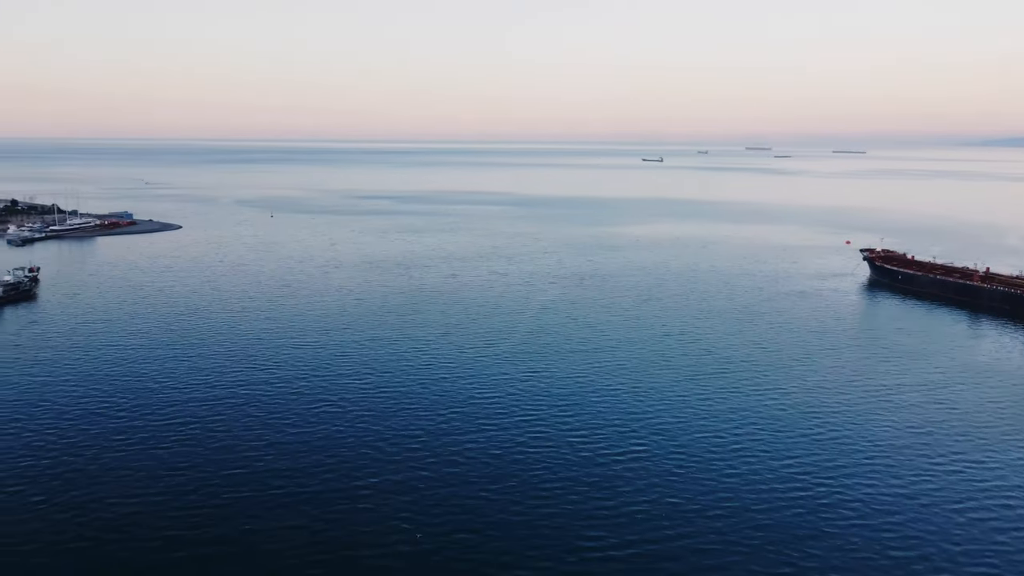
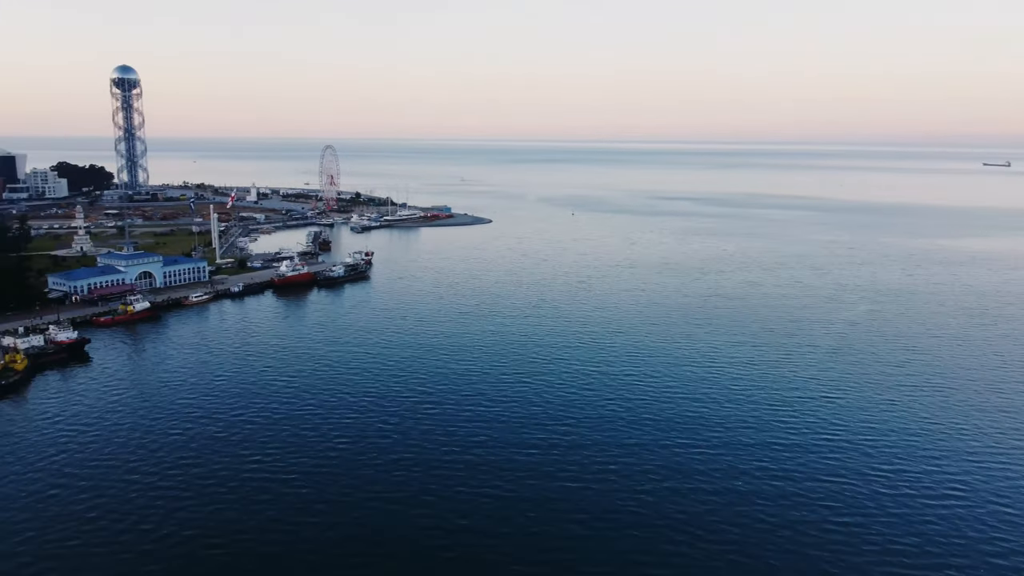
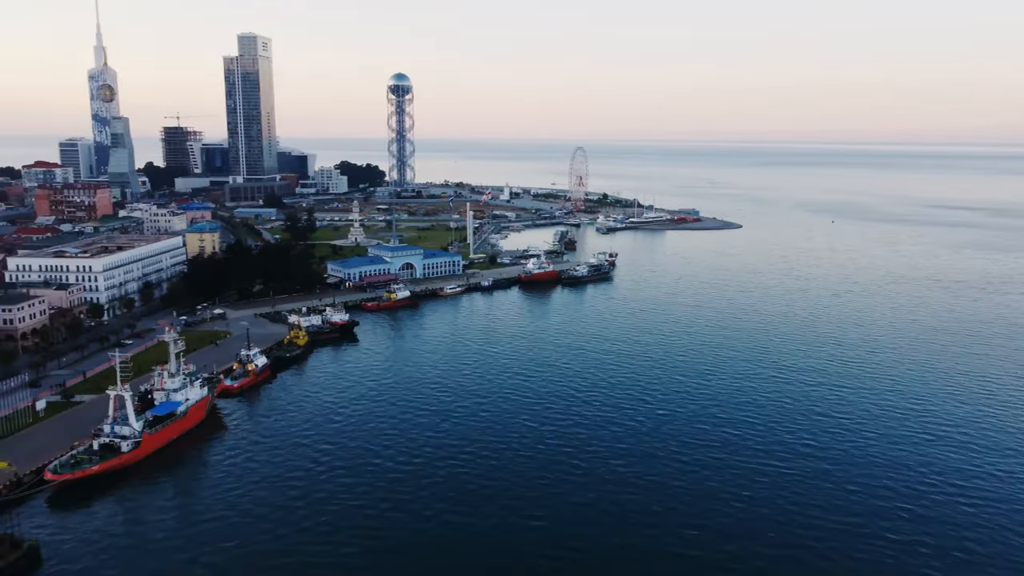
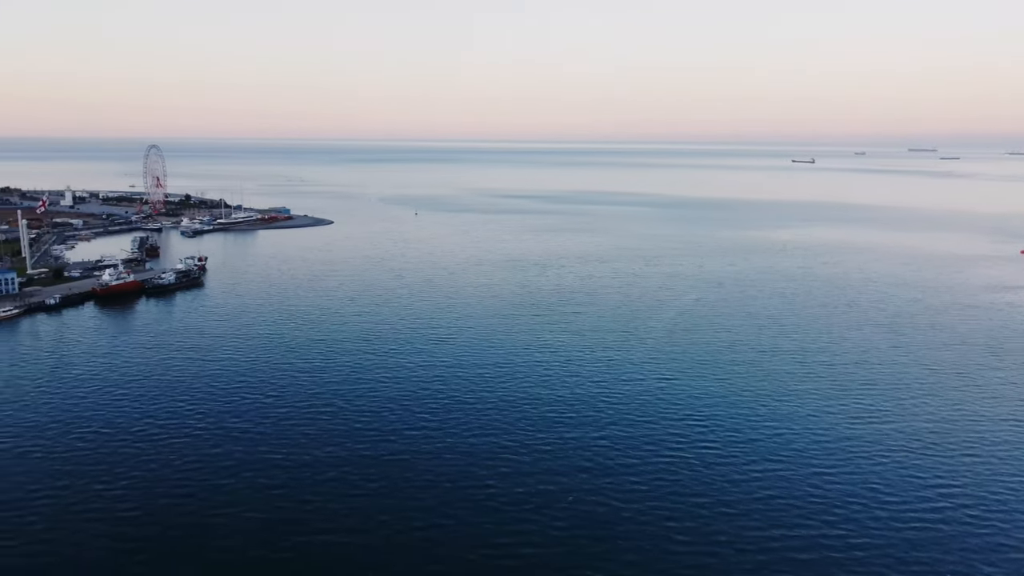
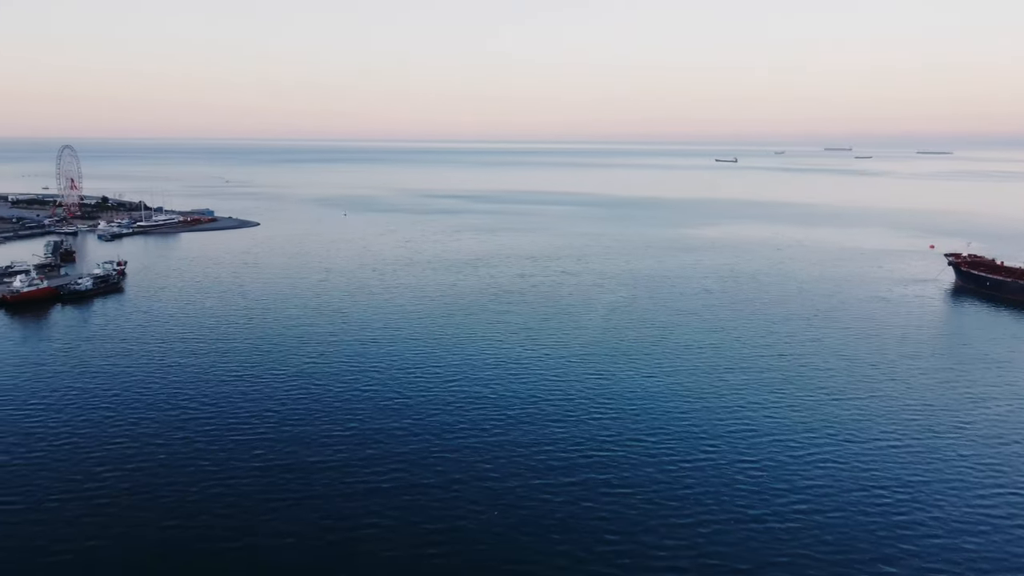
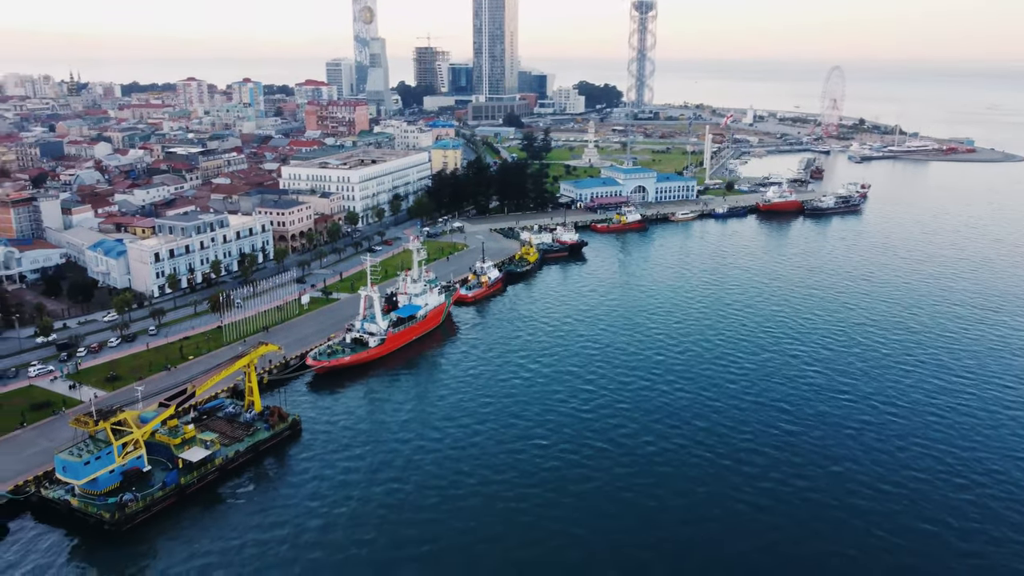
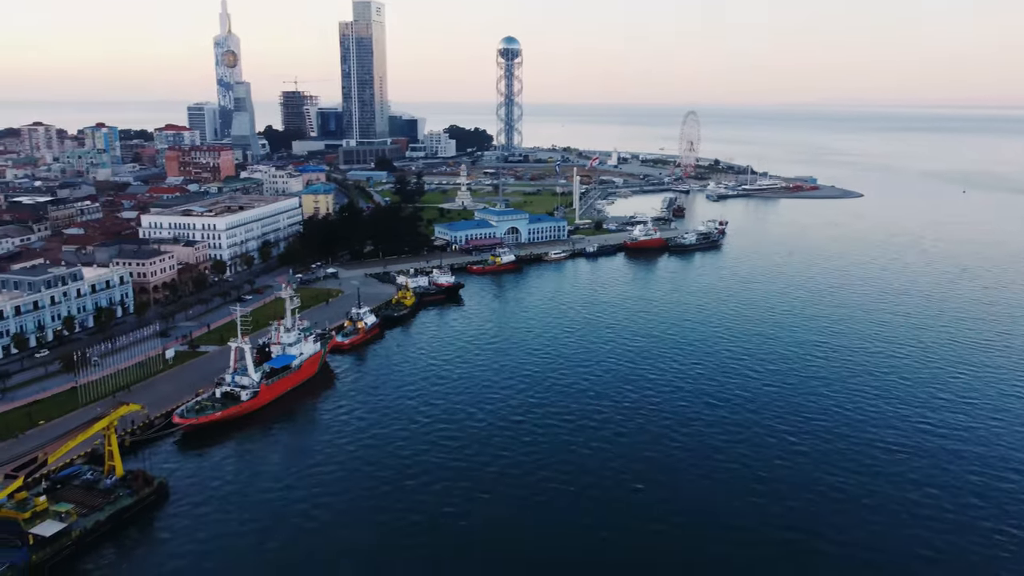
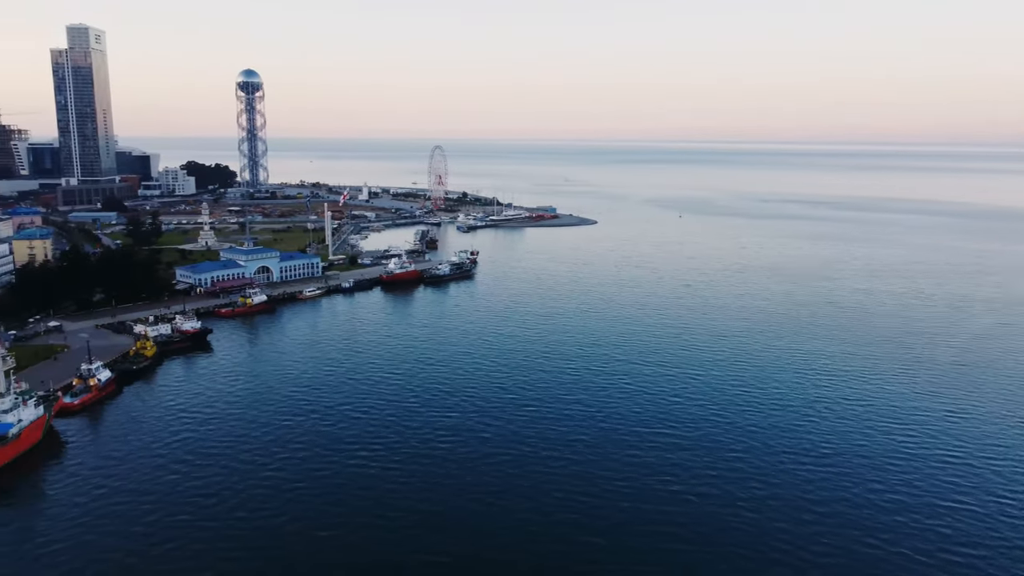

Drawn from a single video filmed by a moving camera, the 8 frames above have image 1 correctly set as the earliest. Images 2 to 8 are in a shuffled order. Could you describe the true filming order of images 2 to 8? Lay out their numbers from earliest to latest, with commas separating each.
5, 4, 2, 8, 3, 7, 6
